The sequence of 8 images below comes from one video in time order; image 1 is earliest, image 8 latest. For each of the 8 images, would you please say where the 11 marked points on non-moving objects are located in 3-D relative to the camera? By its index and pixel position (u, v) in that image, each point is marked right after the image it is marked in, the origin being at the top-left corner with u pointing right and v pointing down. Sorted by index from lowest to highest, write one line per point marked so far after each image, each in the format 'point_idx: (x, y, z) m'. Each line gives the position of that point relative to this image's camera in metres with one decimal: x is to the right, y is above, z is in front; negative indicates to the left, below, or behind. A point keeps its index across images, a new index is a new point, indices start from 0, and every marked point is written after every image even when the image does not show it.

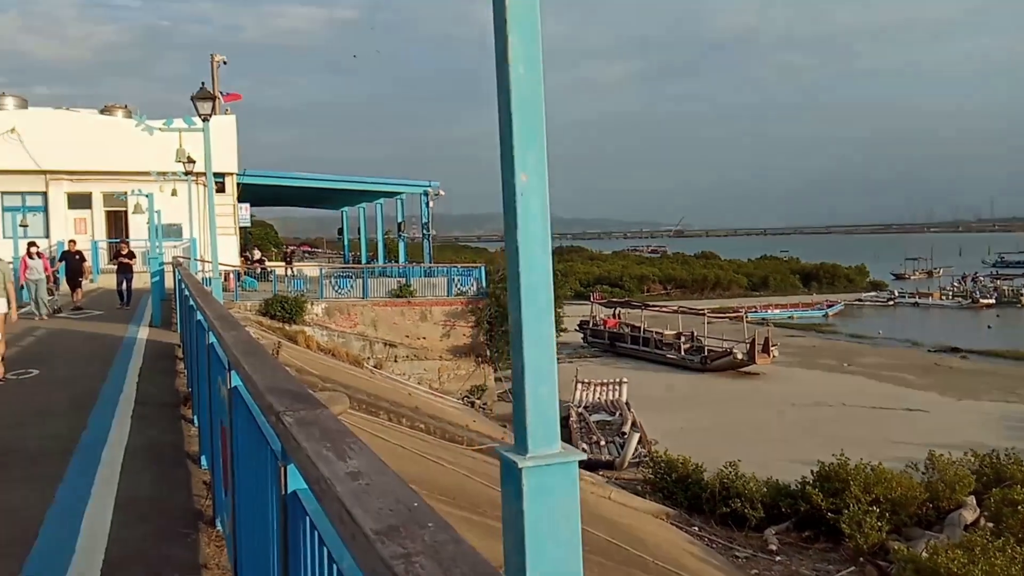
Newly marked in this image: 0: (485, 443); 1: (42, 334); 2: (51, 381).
0: (-0.5, -3.1, +15.5) m
1: (-8.0, -0.8, +13.3) m
2: (-5.4, -1.1, +9.1) m
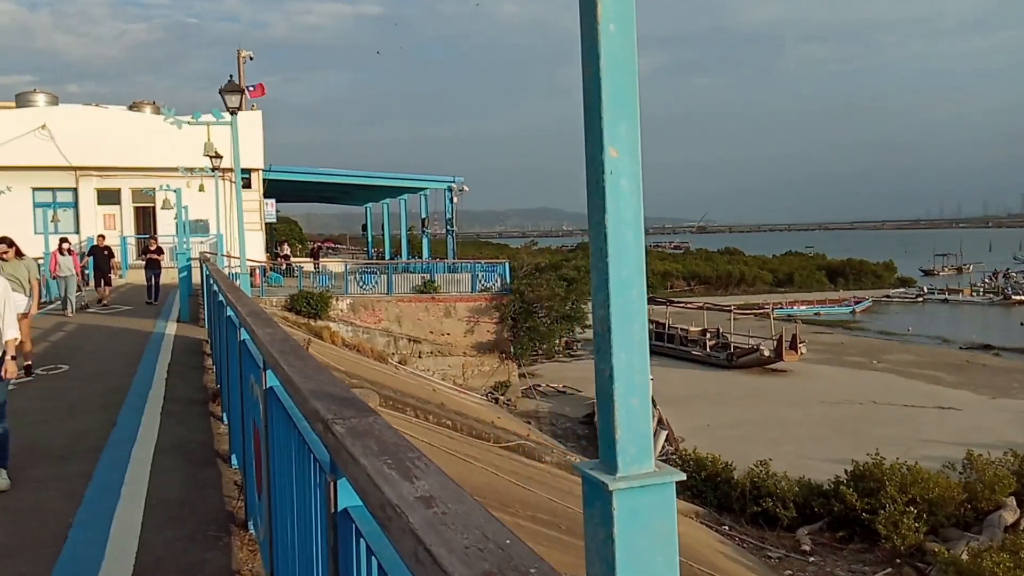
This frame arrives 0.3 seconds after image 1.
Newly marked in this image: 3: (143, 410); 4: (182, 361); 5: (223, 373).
0: (0.0, -3.0, +15.4) m
1: (-7.6, -0.7, +13.3) m
2: (-5.0, -1.0, +9.1) m
3: (-3.5, -1.2, +7.4) m
4: (-4.4, -1.0, +10.2) m
5: (-2.7, -0.8, +7.1) m
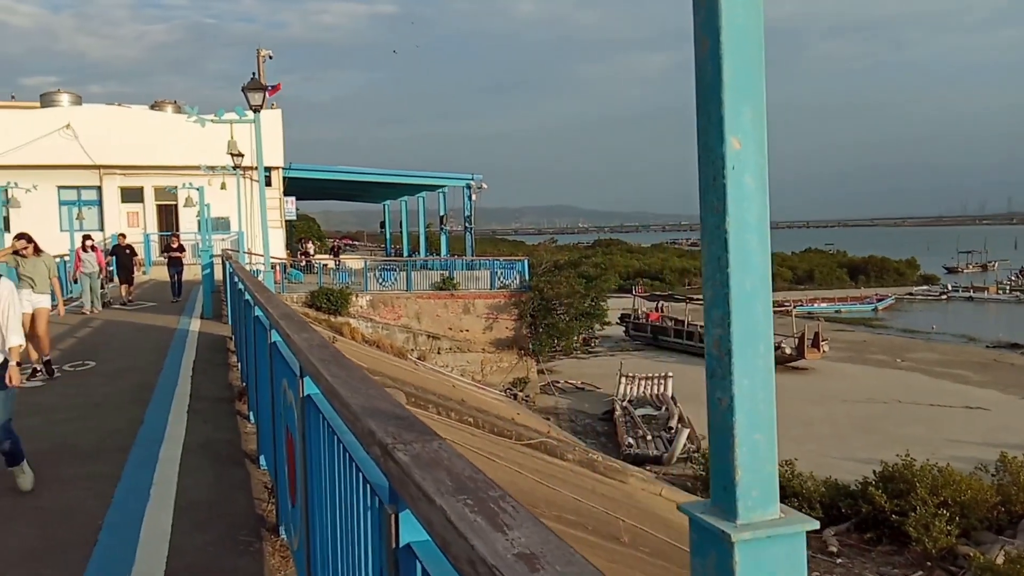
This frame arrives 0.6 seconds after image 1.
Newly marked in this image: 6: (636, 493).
0: (+0.5, -3.0, +15.3) m
1: (-7.2, -0.7, +13.4) m
2: (-4.7, -1.0, +9.1) m
3: (-3.2, -1.2, +7.4) m
4: (-4.0, -0.9, +10.3) m
5: (-2.4, -0.8, +7.1) m
6: (+2.4, -4.0, +14.9) m
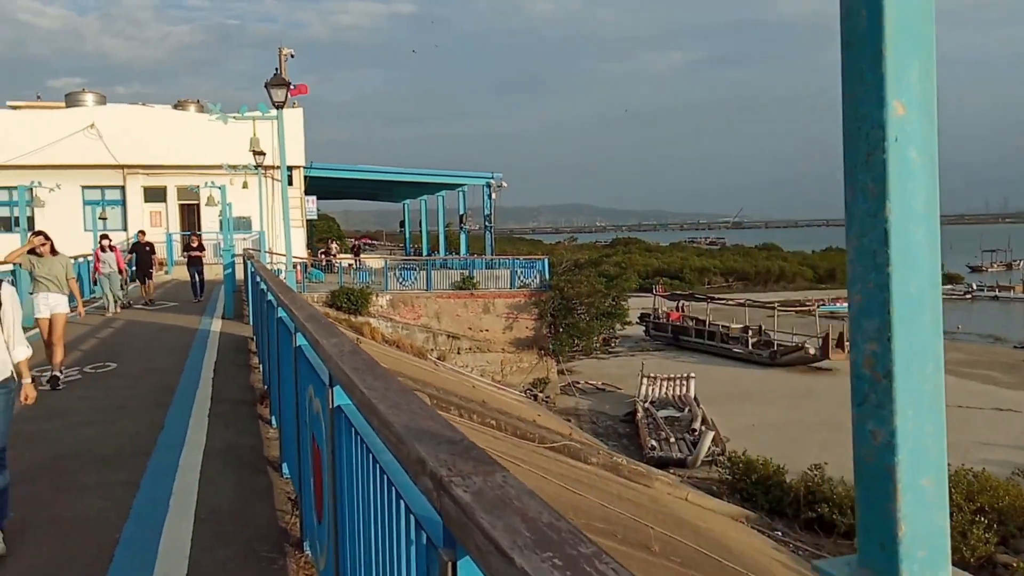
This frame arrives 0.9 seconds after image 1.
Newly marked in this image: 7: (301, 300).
0: (+0.9, -3.0, +15.1) m
1: (-6.8, -0.7, +13.4) m
2: (-4.5, -1.0, +9.0) m
3: (-3.0, -1.2, +7.3) m
4: (-3.7, -0.9, +10.1) m
5: (-2.2, -0.8, +6.9) m
6: (+2.8, -4.0, +14.6) m
7: (-1.3, -0.1, +4.9) m
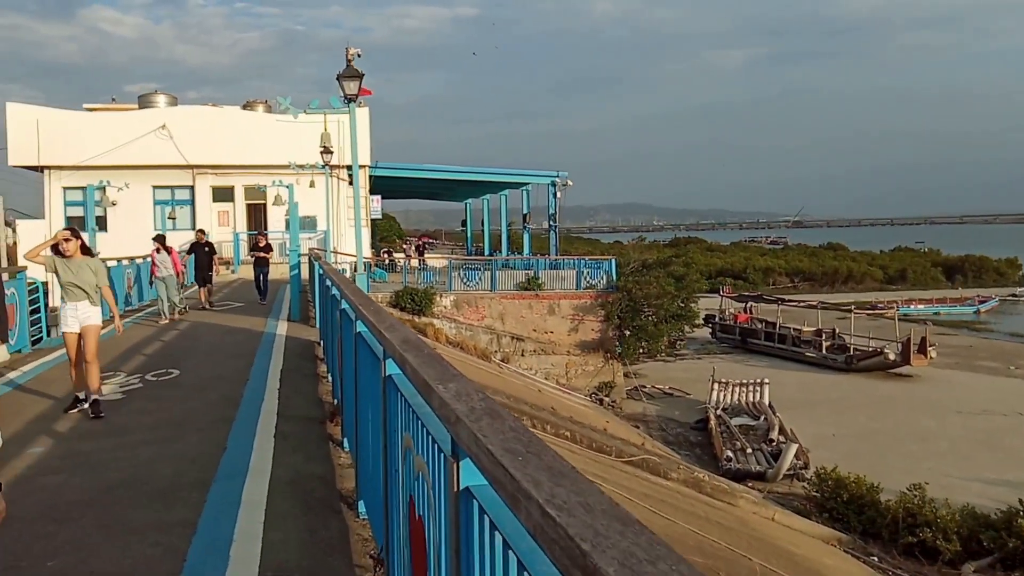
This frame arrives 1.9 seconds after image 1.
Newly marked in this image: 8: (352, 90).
0: (+2.2, -3.0, +14.2) m
1: (-5.5, -0.7, +13.1) m
2: (-3.5, -1.1, +8.6) m
3: (-2.2, -1.2, +6.7) m
4: (-2.7, -1.0, +9.6) m
5: (-1.4, -0.8, +6.3) m
6: (+4.1, -4.0, +13.6) m
7: (-0.7, -0.1, +4.2) m
8: (-2.3, +2.8, +10.9) m
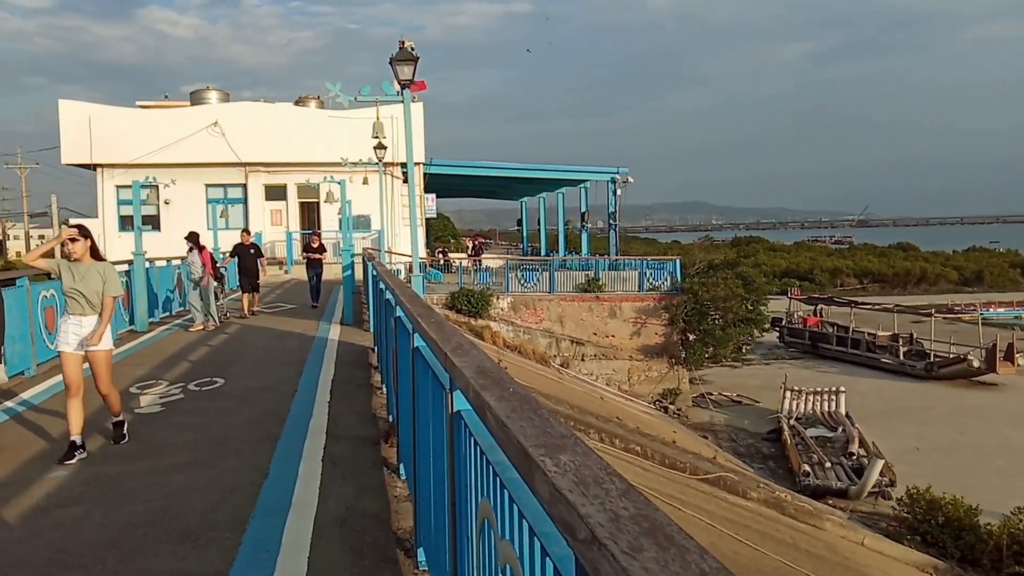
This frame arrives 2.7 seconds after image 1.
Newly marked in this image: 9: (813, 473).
0: (+3.3, -3.1, +13.1) m
1: (-4.5, -0.7, +12.5) m
2: (-2.8, -1.1, +7.8) m
3: (-1.6, -1.2, +5.9) m
4: (-1.9, -1.0, +8.8) m
5: (-0.8, -0.9, +5.5) m
6: (+5.2, -4.1, +12.4) m
7: (-0.3, -0.2, +3.3) m
8: (-1.4, +2.7, +10.1) m
9: (+7.2, -4.4, +18.4) m
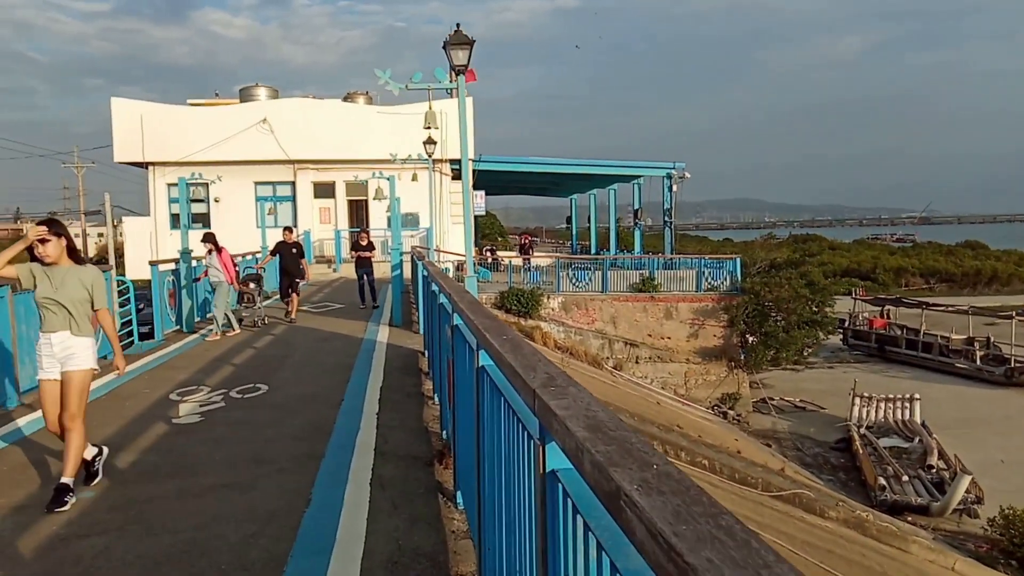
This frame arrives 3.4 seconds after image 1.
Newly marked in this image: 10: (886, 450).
0: (+4.2, -3.1, +12.1) m
1: (-3.6, -0.7, +12.0) m
2: (-2.2, -1.1, +7.3) m
3: (-1.1, -1.3, +5.2) m
4: (-1.2, -1.0, +8.2) m
5: (-0.3, -0.9, +4.8) m
6: (+6.0, -4.1, +11.3) m
7: (+0.1, -0.2, +2.6) m
8: (-0.6, +2.7, +9.4) m
9: (+8.4, -4.4, +17.2) m
10: (+9.5, -4.1, +19.7) m
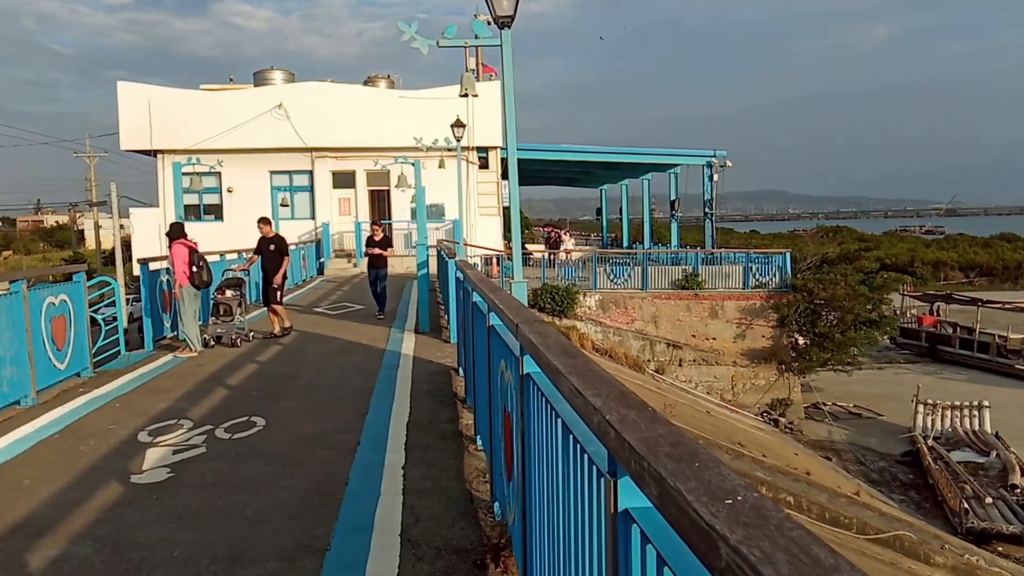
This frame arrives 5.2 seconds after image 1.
0: (+4.9, -3.1, +10.3) m
1: (-3.0, -0.7, +10.4) m
2: (-1.7, -1.2, +5.6) m
3: (-0.7, -1.4, +3.5) m
4: (-0.7, -1.1, +6.5) m
5: (+0.1, -1.0, +3.0) m
6: (+6.6, -4.2, +9.4) m
7: (+0.4, -0.3, +0.9) m
8: (-0.1, +2.7, +7.6) m
9: (+9.1, -4.4, +15.3) m
10: (+10.3, -4.1, +17.7) m
